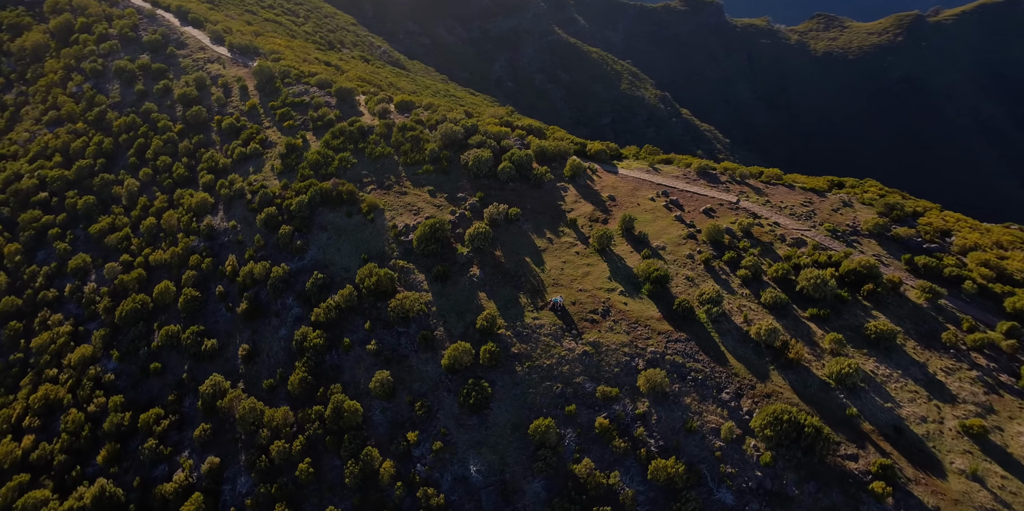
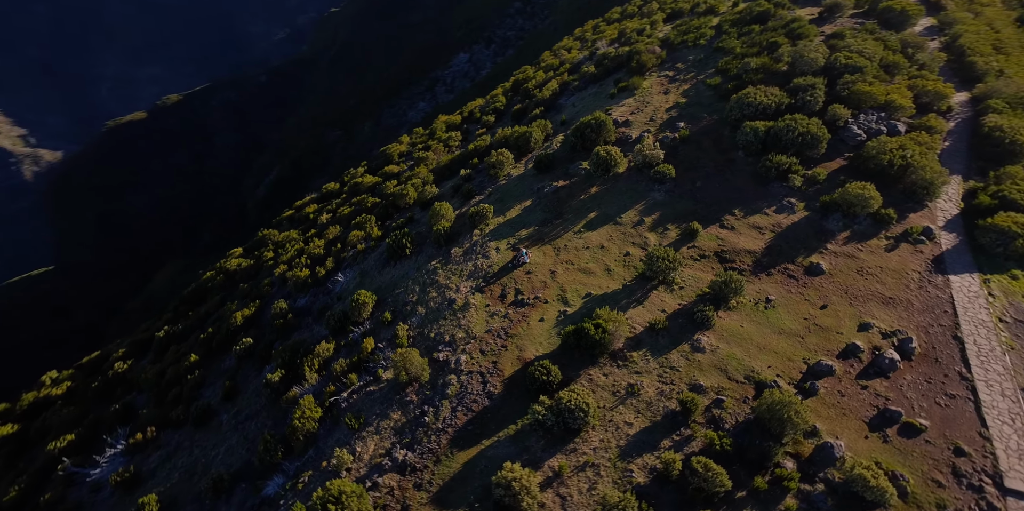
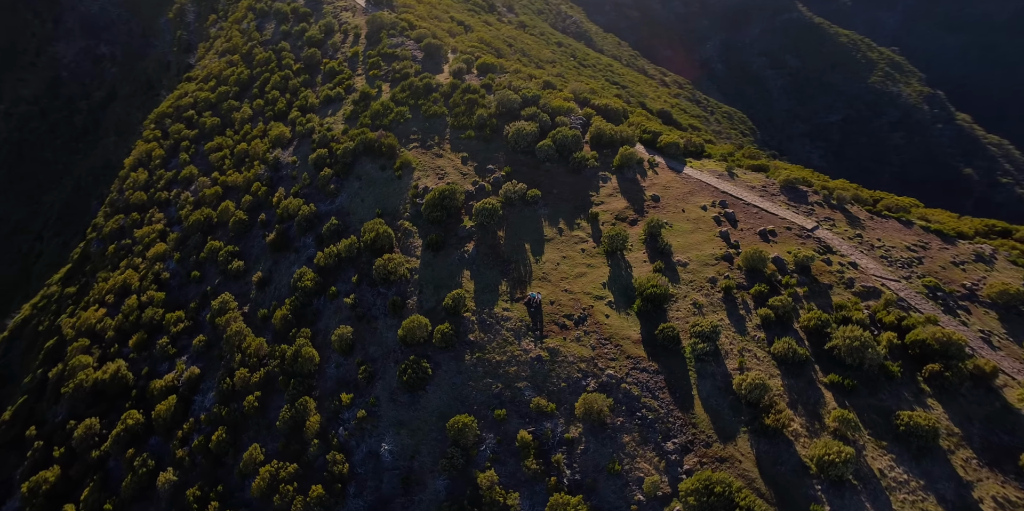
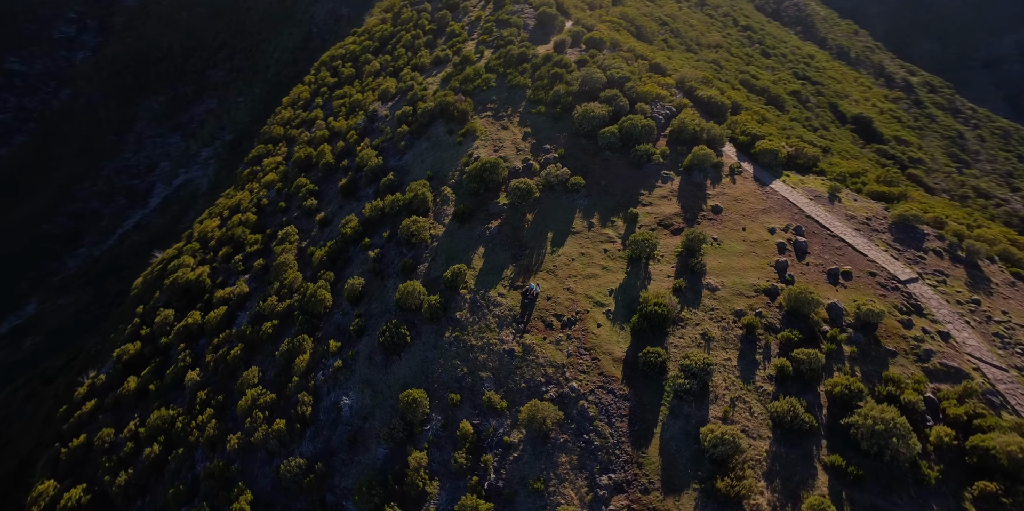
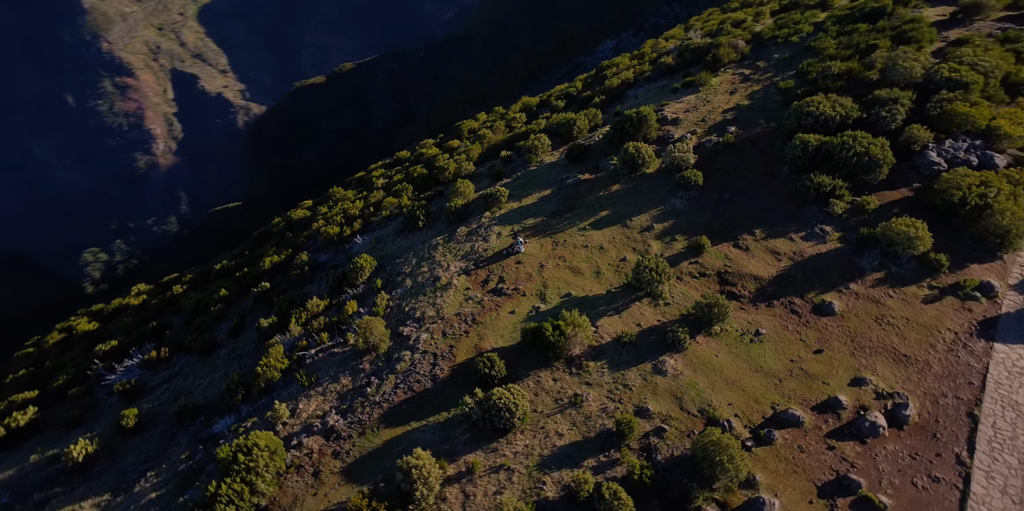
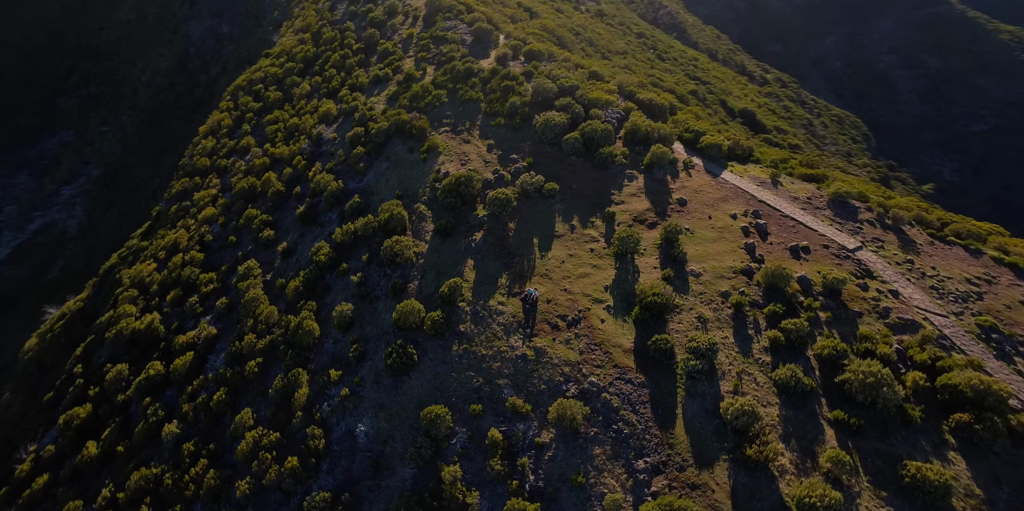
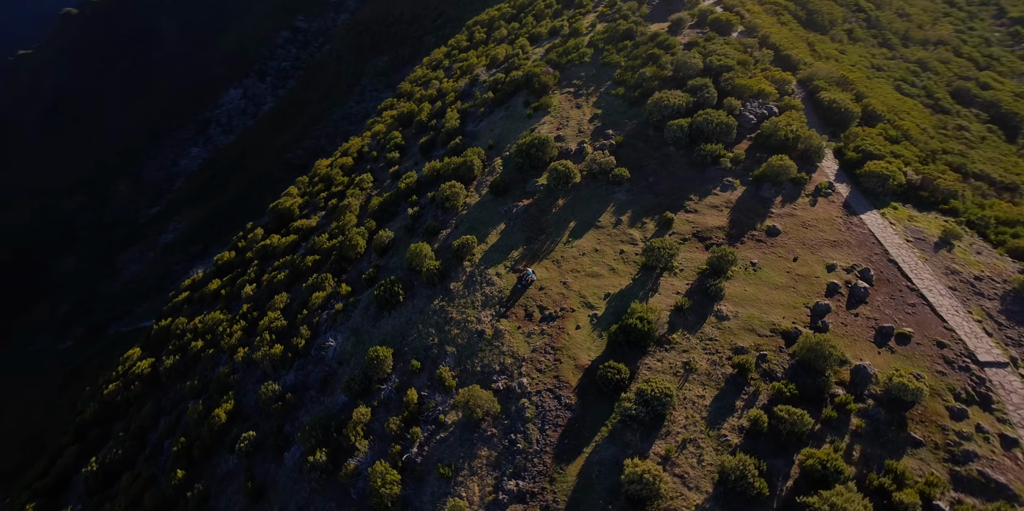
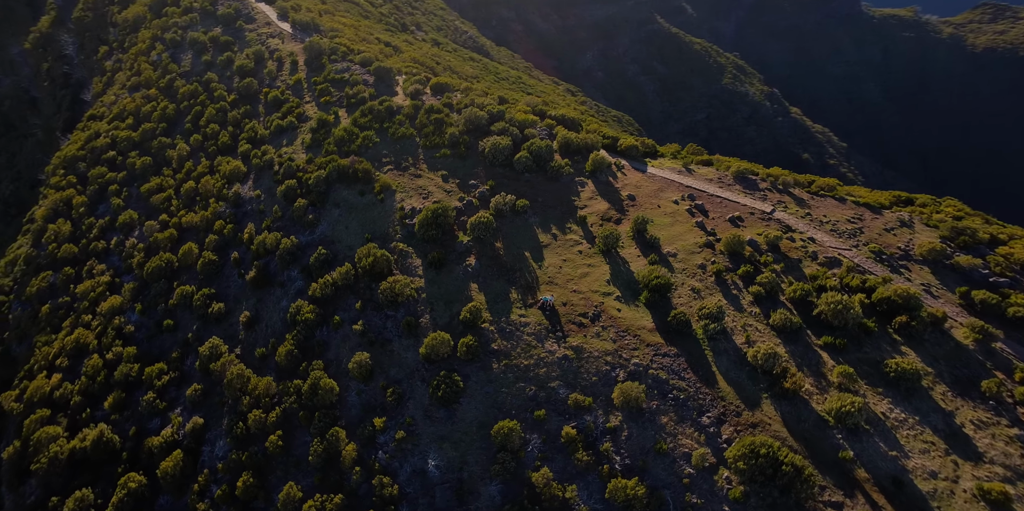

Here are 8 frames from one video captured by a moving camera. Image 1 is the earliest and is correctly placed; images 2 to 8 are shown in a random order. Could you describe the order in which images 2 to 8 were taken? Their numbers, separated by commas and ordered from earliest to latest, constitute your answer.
8, 3, 6, 4, 7, 2, 5
